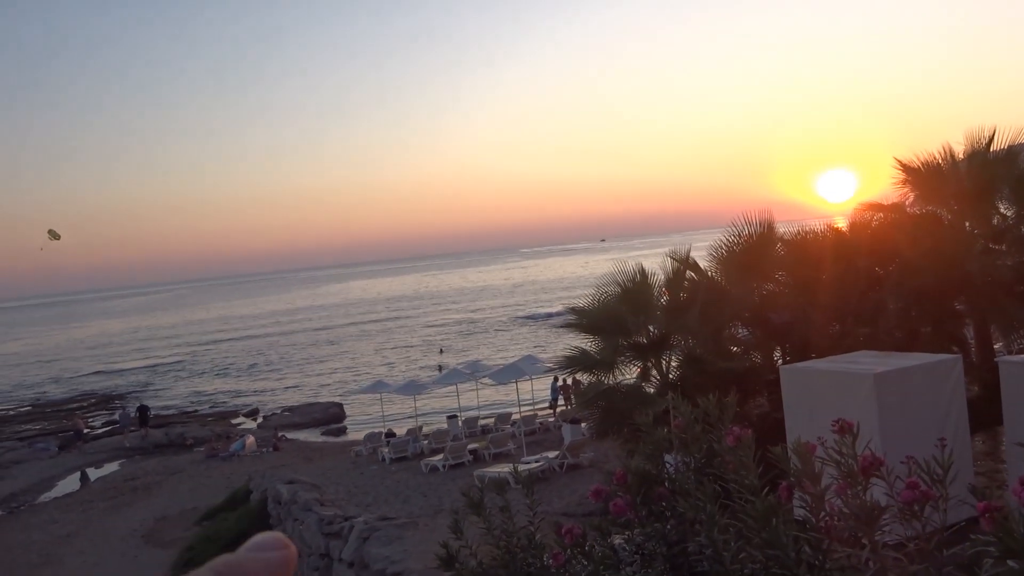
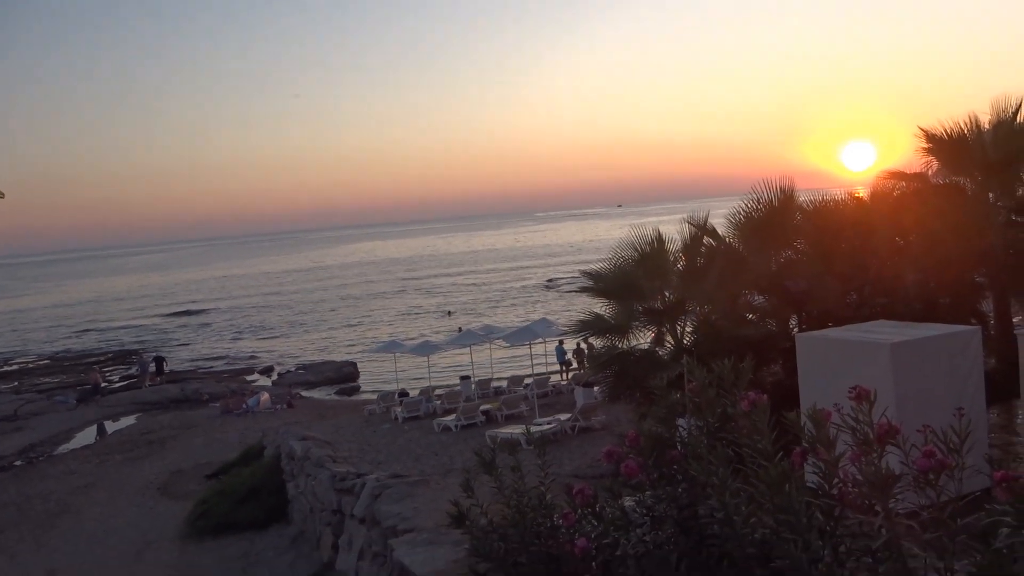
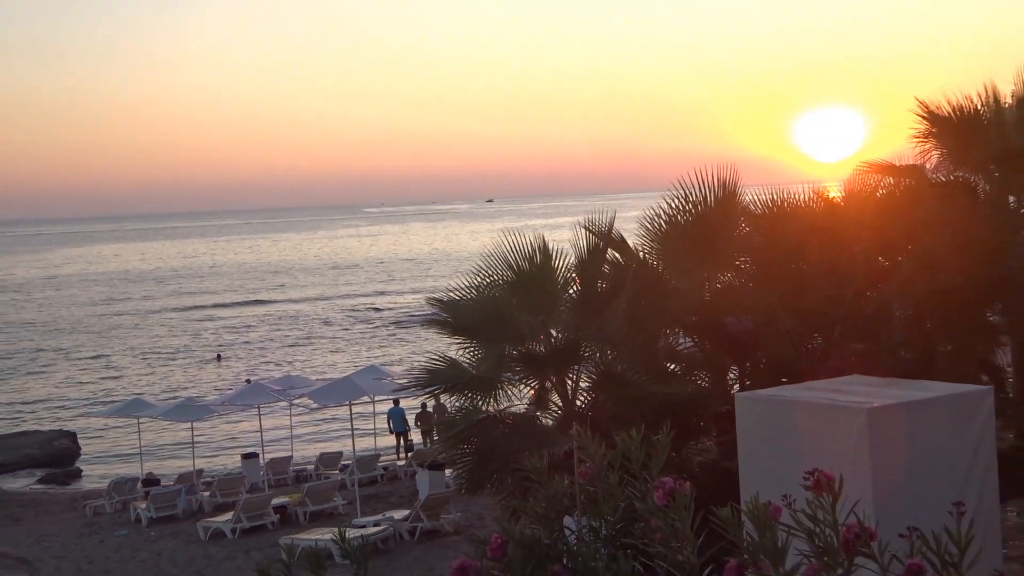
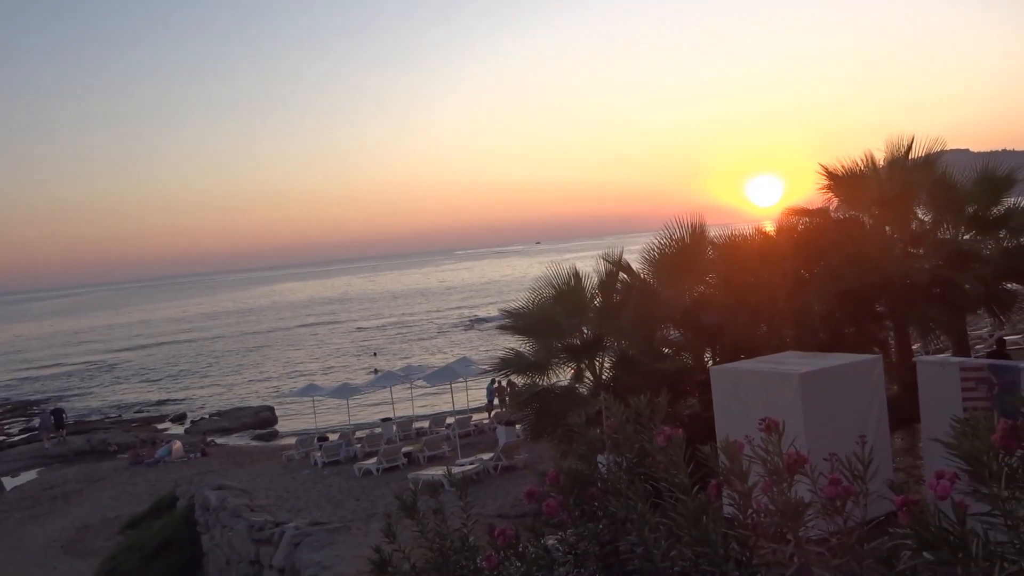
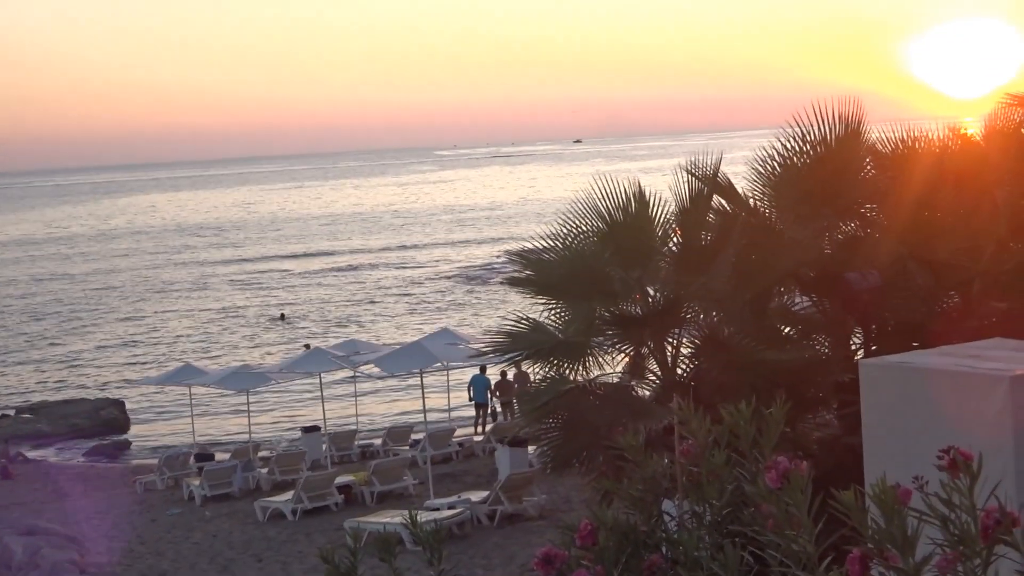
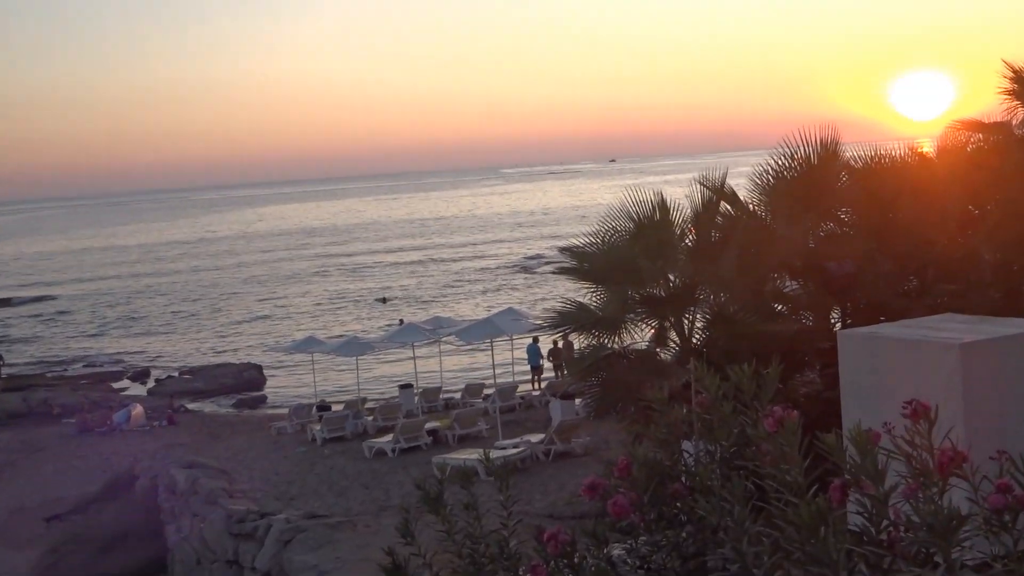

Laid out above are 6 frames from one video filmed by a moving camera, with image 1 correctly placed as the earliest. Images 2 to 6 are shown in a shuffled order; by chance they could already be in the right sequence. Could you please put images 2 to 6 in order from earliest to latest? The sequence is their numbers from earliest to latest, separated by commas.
4, 2, 6, 5, 3
